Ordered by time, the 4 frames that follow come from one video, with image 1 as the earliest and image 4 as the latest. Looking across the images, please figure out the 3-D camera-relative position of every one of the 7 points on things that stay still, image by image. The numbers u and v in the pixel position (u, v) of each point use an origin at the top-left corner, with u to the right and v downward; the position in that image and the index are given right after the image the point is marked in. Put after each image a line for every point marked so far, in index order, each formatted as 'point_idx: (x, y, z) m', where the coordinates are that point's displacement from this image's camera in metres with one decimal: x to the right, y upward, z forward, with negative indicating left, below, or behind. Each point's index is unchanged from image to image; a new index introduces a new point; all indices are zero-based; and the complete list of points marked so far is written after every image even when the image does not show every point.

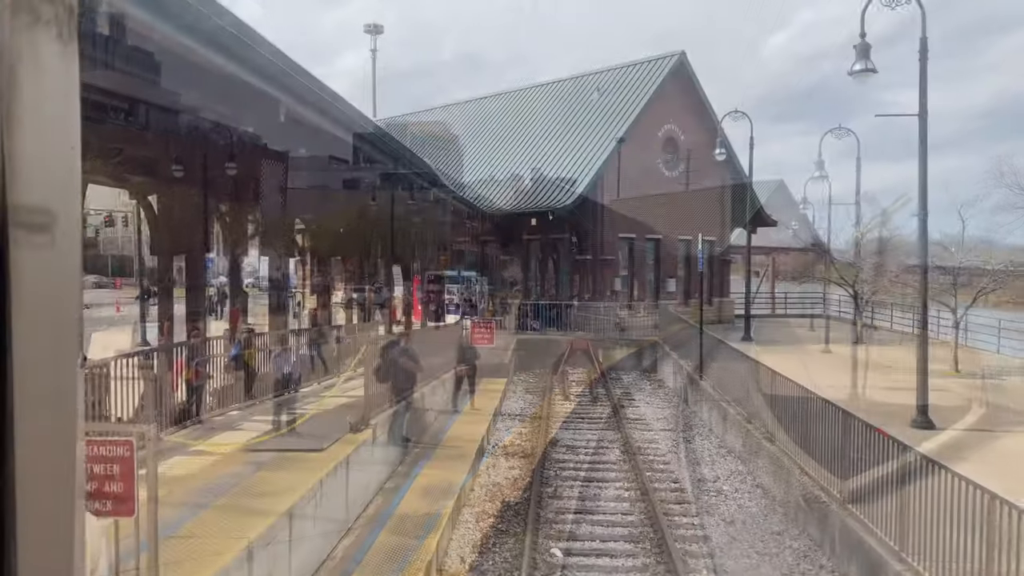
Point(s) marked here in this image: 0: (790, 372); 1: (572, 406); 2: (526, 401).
0: (+4.9, -1.4, +14.6) m
1: (+0.9, -1.9, +13.9) m
2: (+0.2, -1.9, +14.2) m
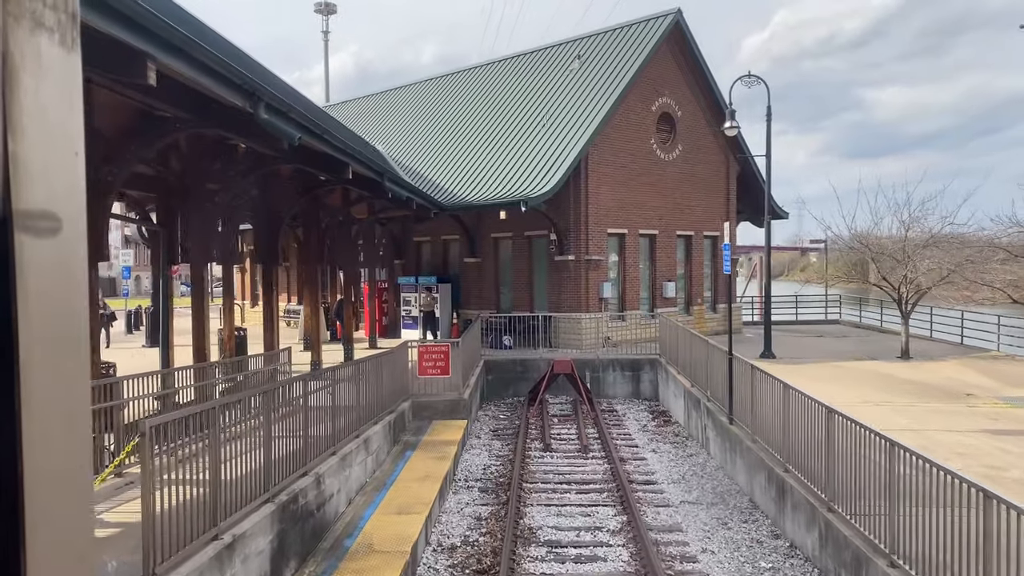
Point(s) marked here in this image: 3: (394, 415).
0: (+4.3, -1.5, +11.0) m
1: (+0.5, -2.1, +10.2) m
2: (-0.3, -2.1, +10.5) m
3: (-1.4, -1.5, +10.3) m
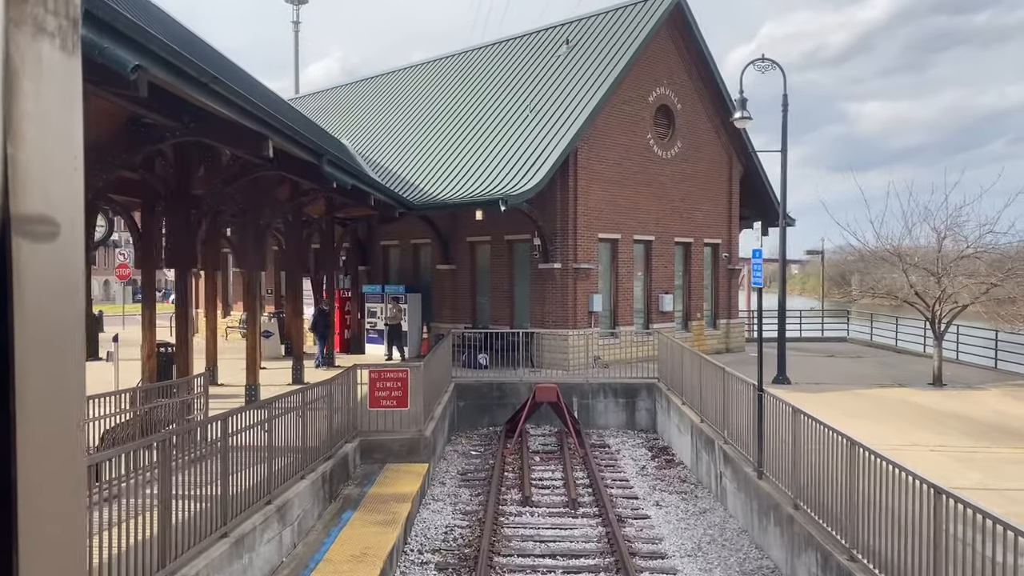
0: (+4.0, -1.7, +9.0) m
1: (+0.2, -2.2, +8.2) m
2: (-0.6, -2.2, +8.4) m
3: (-1.7, -1.6, +8.2) m
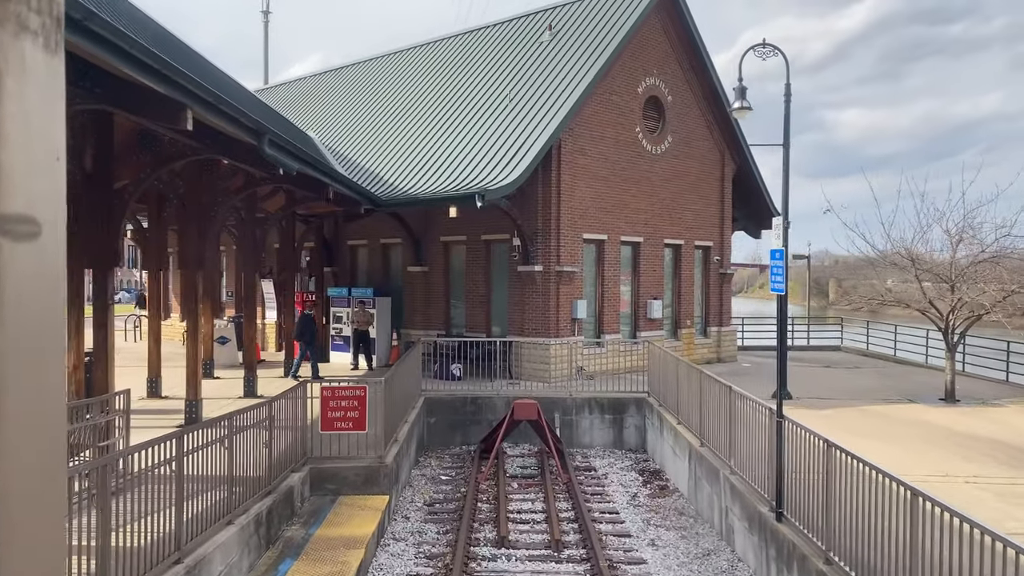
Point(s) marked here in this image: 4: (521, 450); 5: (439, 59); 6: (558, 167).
0: (+3.8, -1.8, +7.9) m
1: (0.0, -2.3, +6.9) m
2: (-0.8, -2.2, +7.2) m
3: (-1.9, -1.7, +6.9) m
4: (+0.1, -2.2, +11.4) m
5: (-1.6, +4.9, +18.1) m
6: (+0.7, +1.9, +13.5) m
